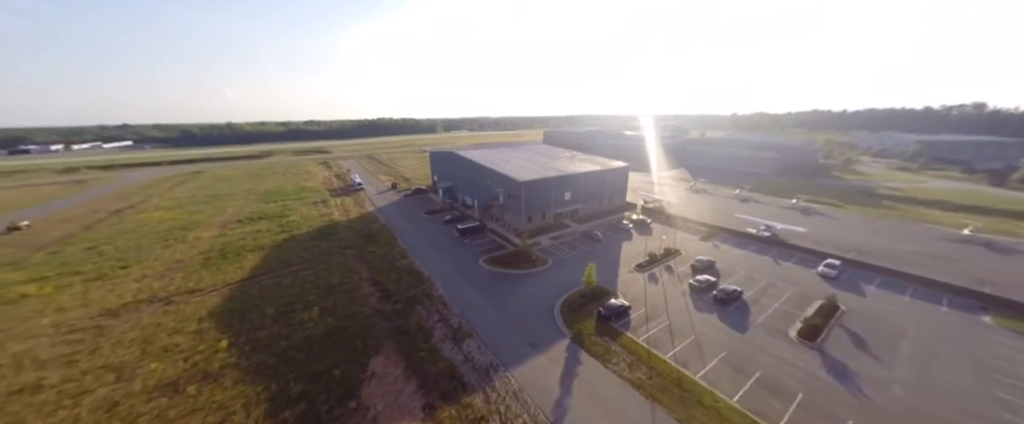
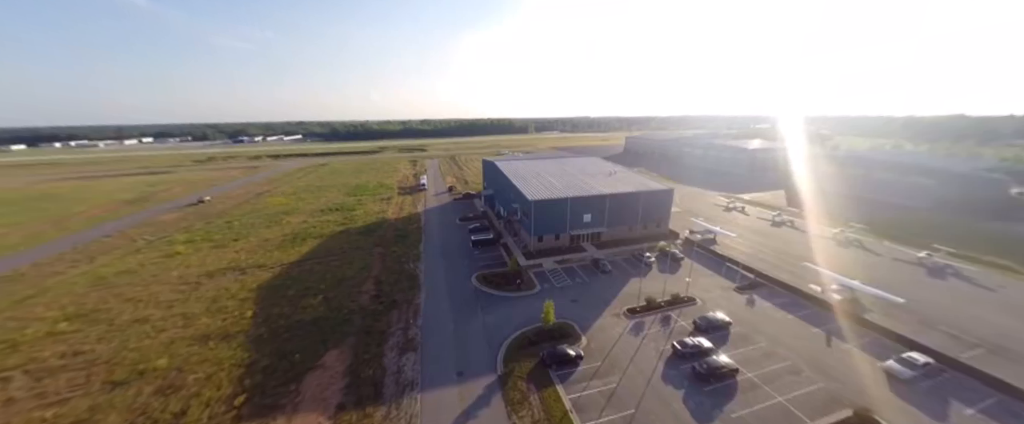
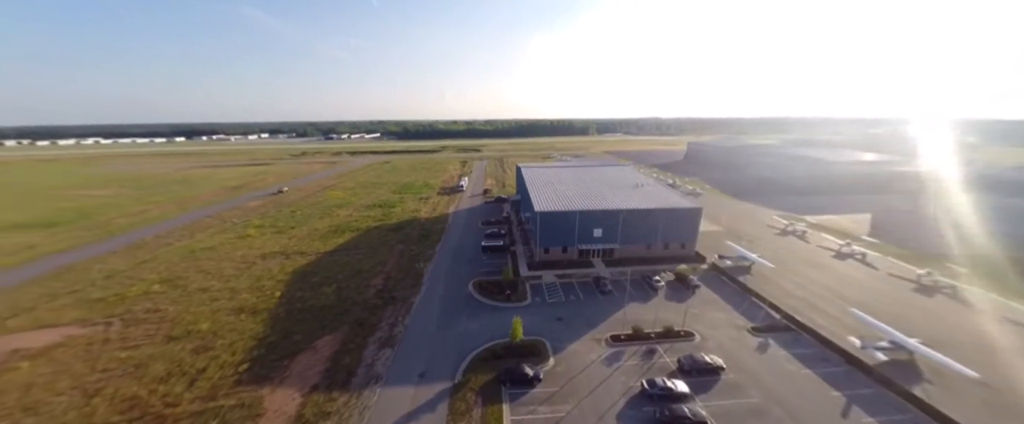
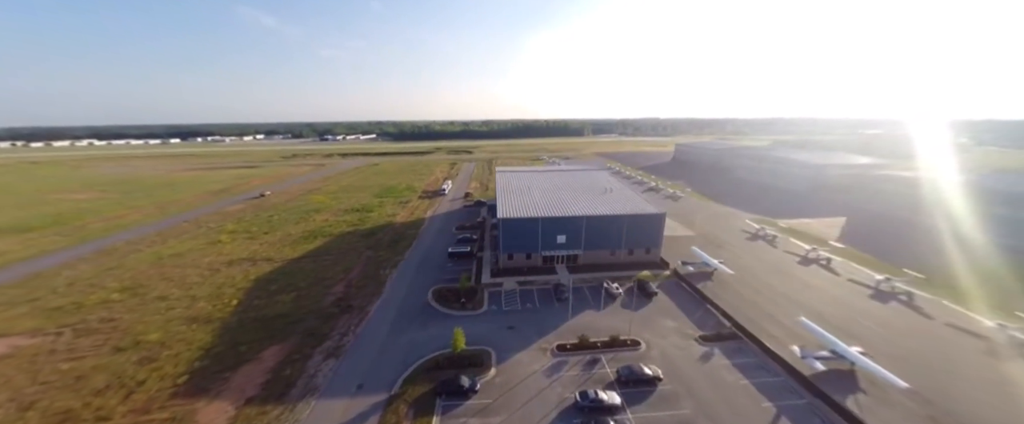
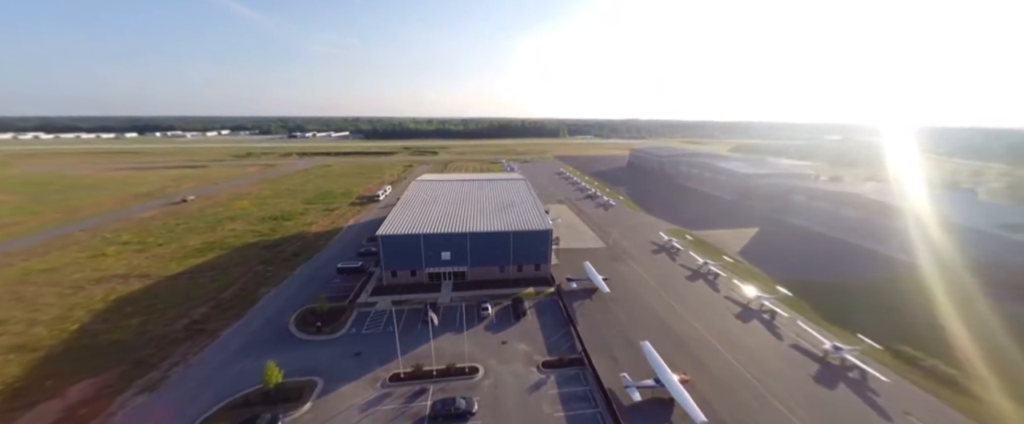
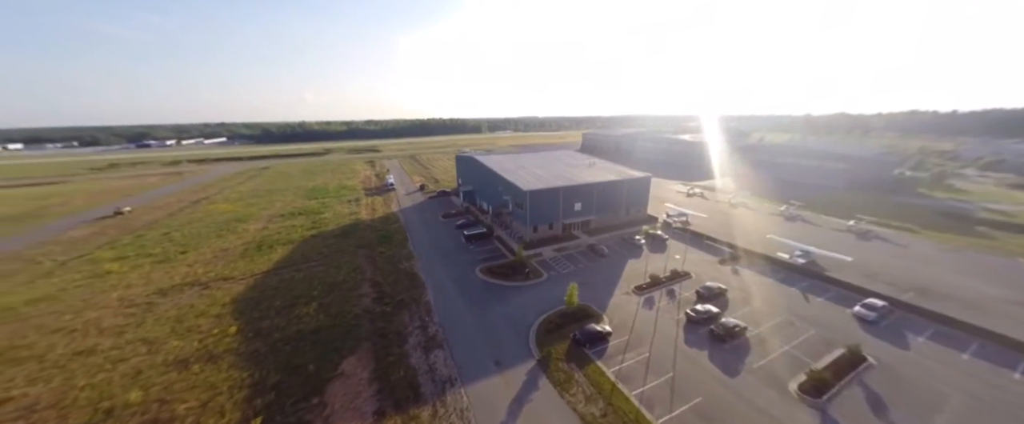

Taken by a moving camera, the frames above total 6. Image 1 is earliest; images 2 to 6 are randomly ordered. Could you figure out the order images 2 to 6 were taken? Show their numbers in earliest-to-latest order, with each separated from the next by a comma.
6, 2, 3, 4, 5
